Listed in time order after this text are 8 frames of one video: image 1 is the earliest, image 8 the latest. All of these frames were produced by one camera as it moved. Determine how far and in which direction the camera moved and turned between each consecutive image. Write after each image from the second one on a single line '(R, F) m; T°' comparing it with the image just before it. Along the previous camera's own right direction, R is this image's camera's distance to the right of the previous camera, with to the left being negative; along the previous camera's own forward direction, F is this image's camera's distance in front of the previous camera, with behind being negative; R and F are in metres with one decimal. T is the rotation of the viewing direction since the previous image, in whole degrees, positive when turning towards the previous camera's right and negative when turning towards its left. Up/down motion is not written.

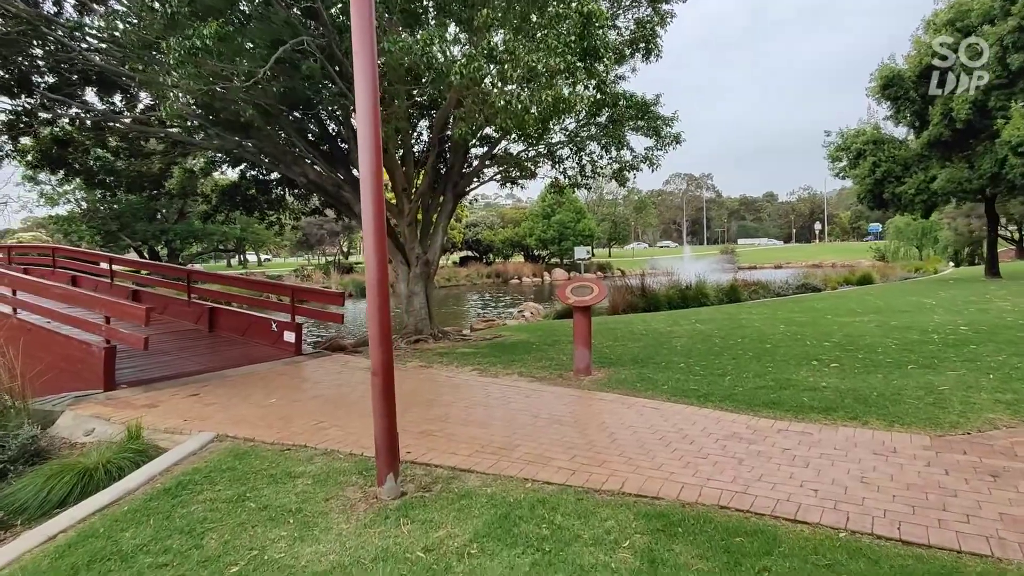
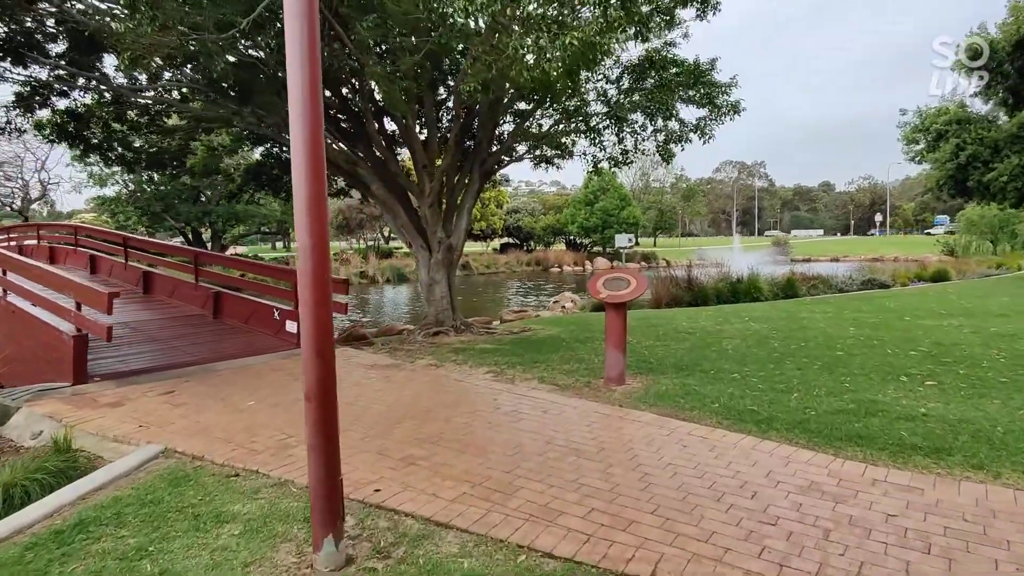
(+0.2, +0.9) m; -4°
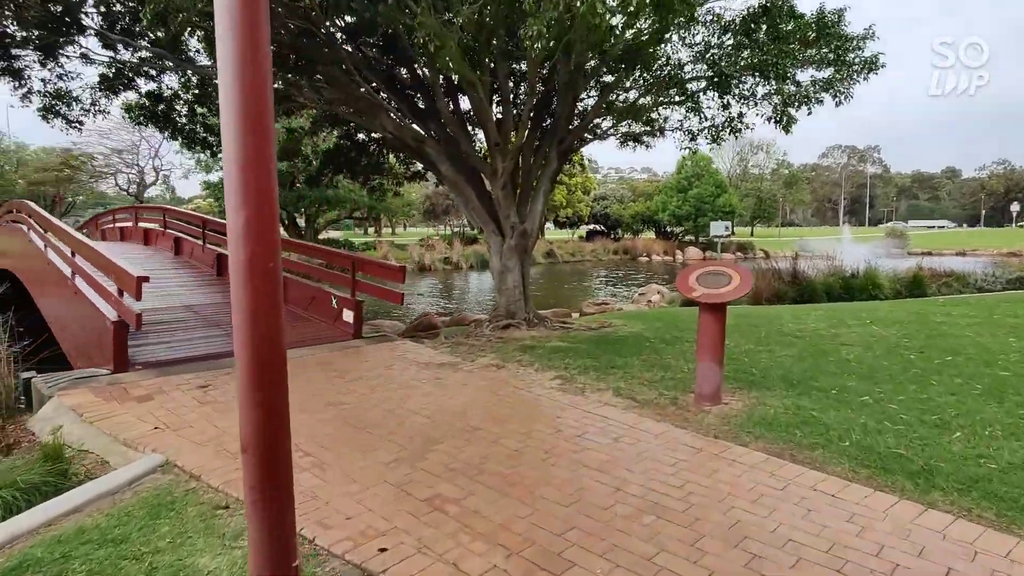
(+0.1, +0.8) m; -8°
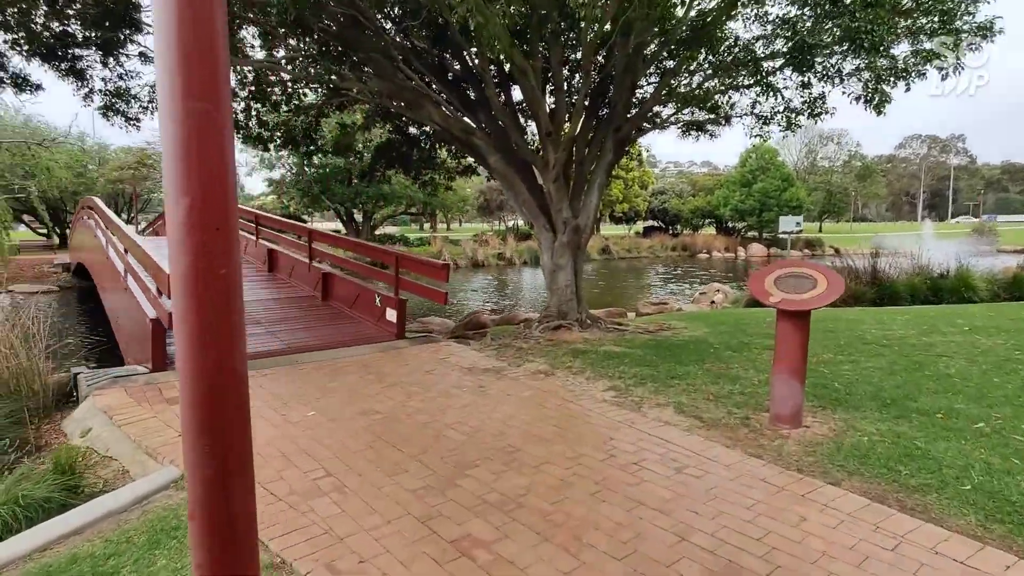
(0.0, +0.4) m; -5°
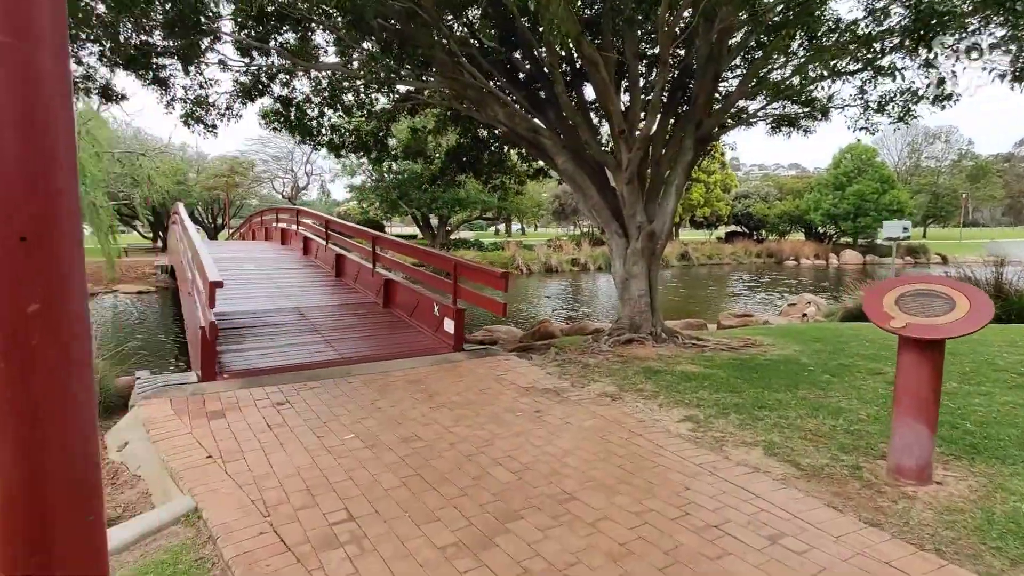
(+0.1, +0.4) m; -7°
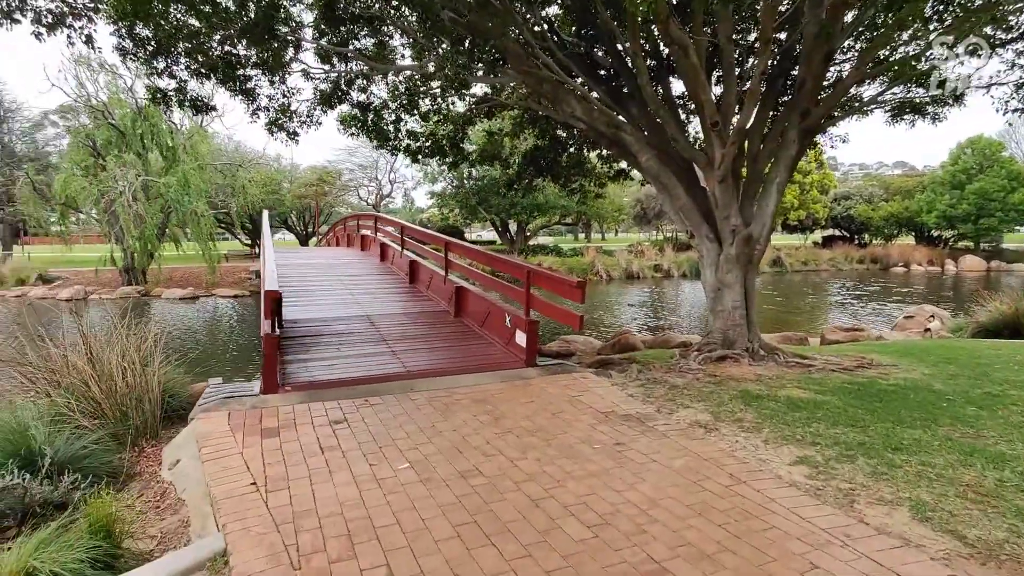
(0.0, +0.4) m; -8°
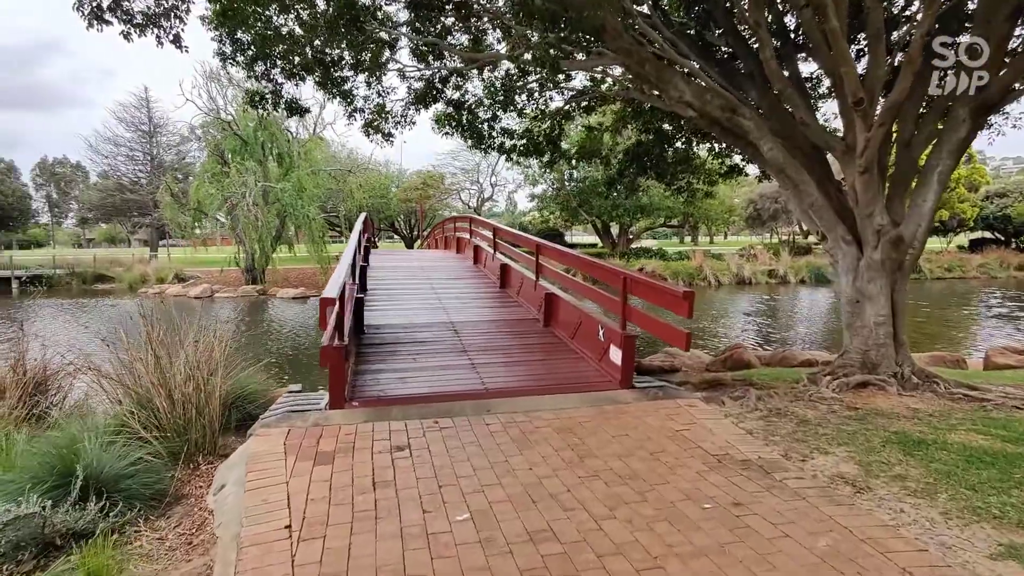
(+0.1, +0.6) m; -10°
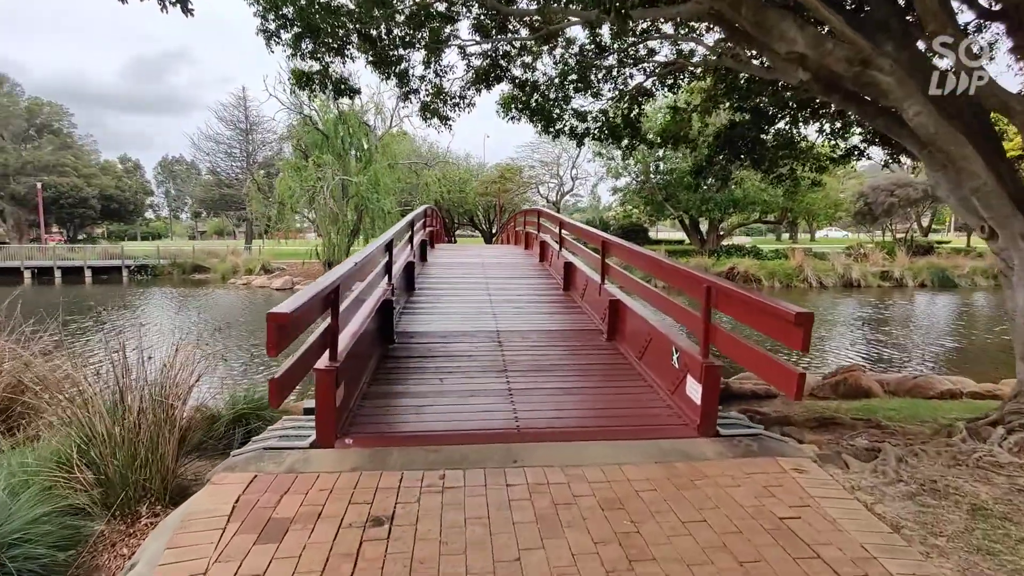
(+0.2, +1.0) m; -8°
